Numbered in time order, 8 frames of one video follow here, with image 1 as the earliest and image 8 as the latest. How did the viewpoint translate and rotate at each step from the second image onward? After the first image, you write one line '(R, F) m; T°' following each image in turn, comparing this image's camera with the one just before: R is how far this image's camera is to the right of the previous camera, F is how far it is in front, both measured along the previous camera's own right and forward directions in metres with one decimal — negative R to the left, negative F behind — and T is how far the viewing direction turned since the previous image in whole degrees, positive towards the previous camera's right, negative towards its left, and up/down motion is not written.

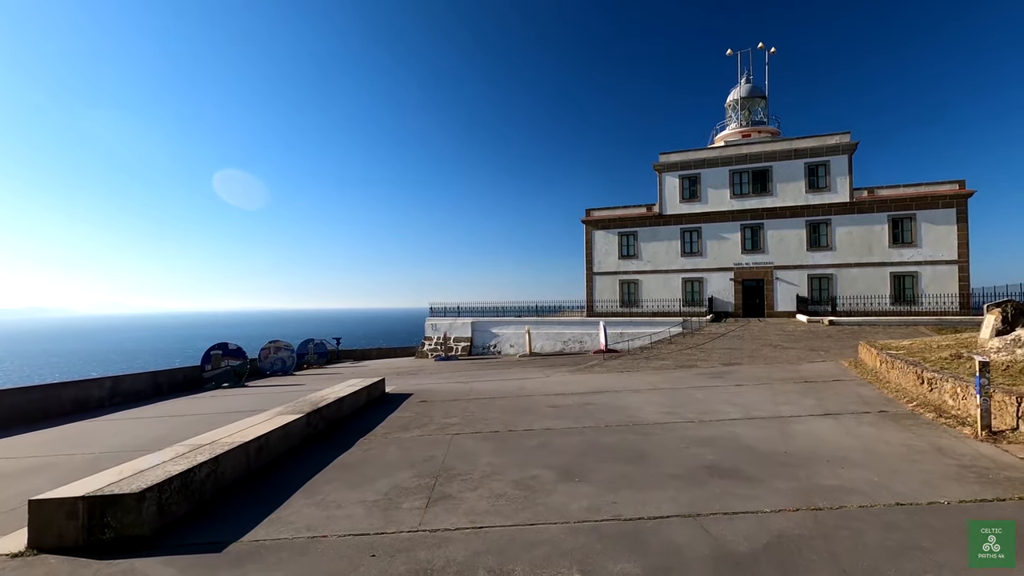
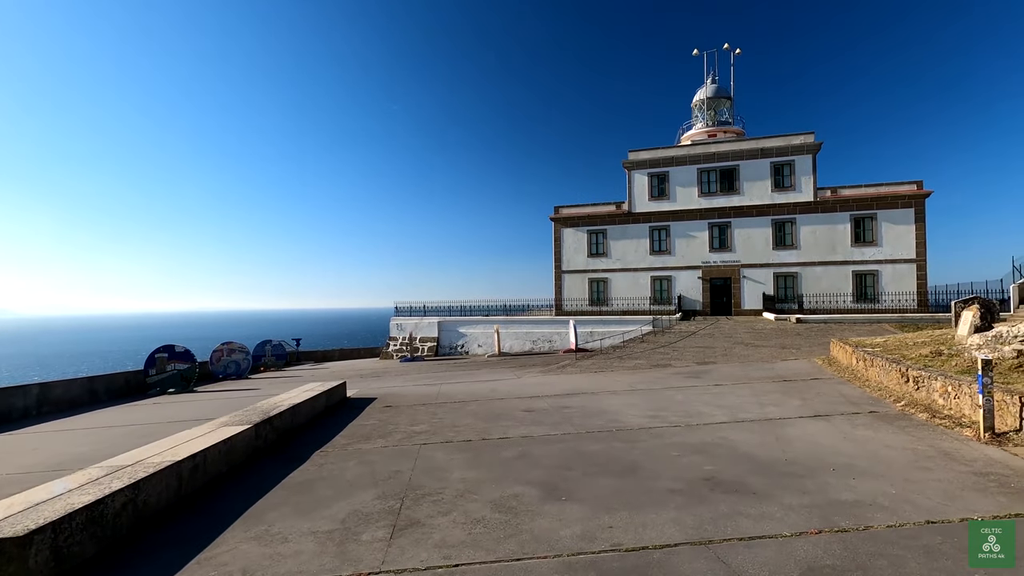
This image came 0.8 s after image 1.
(-0.1, +0.6) m; +4°
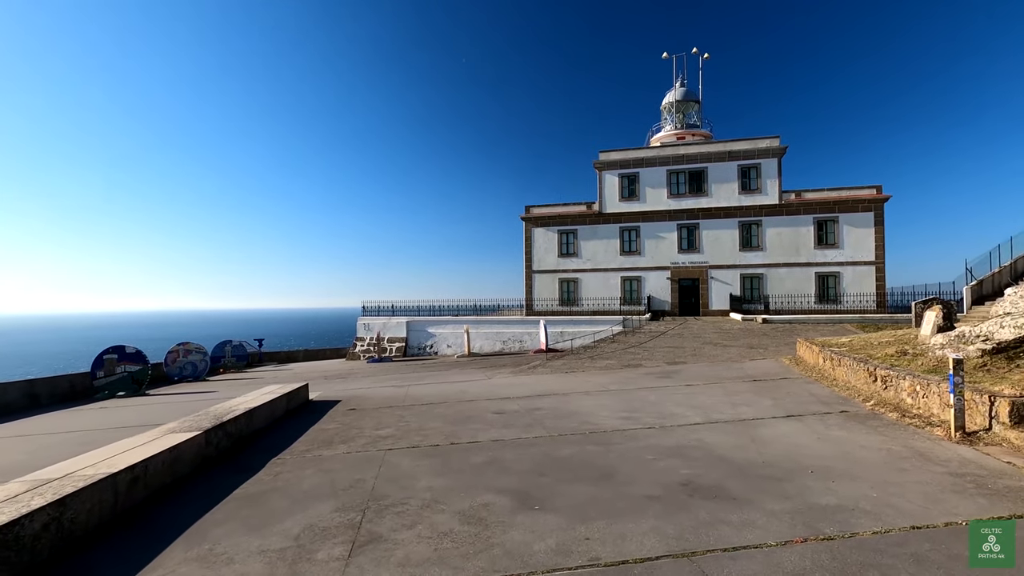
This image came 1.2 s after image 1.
(0.0, +0.2) m; +3°
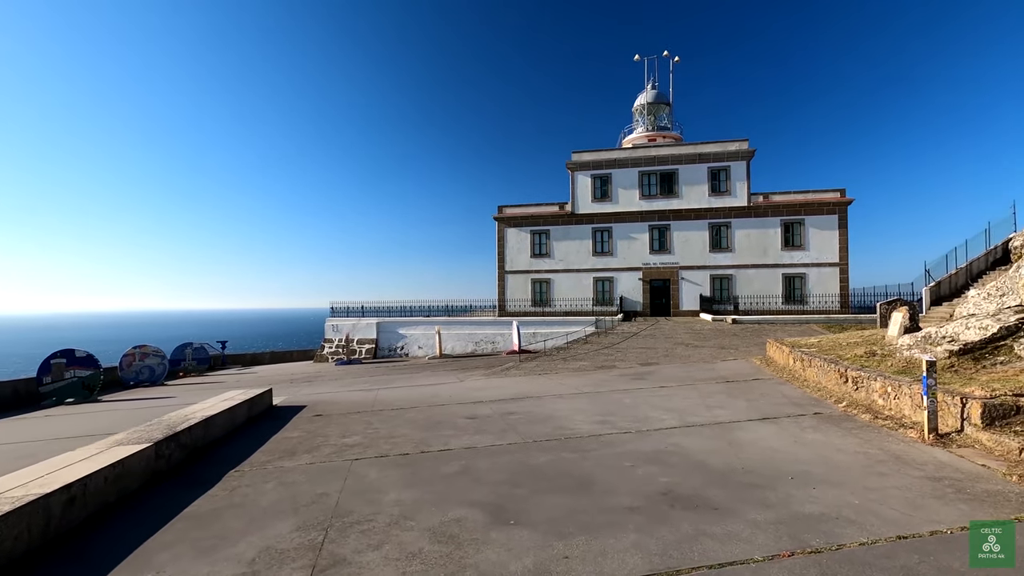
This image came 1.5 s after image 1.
(0.0, +0.2) m; +3°
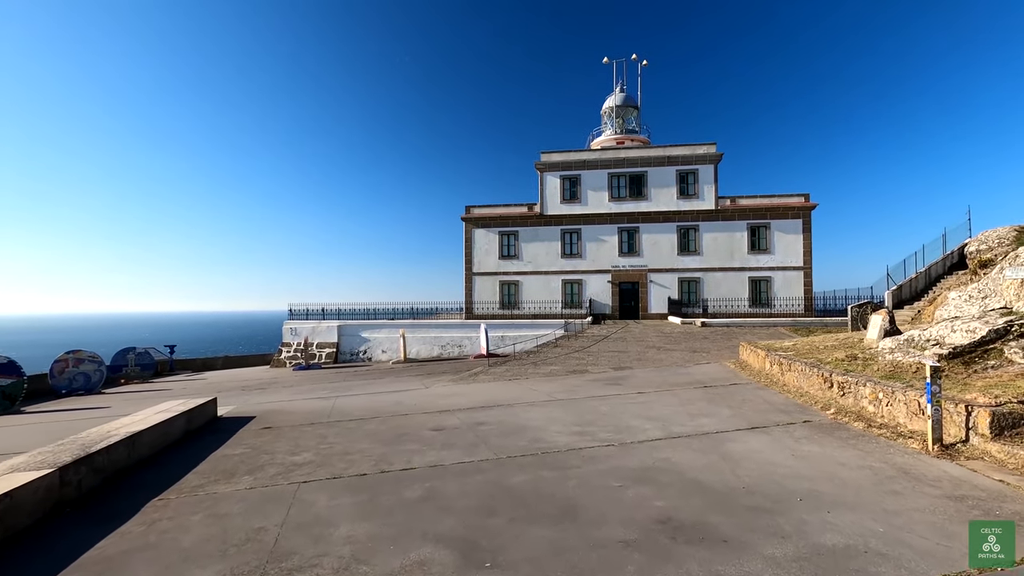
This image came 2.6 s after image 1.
(-0.1, +0.6) m; +4°
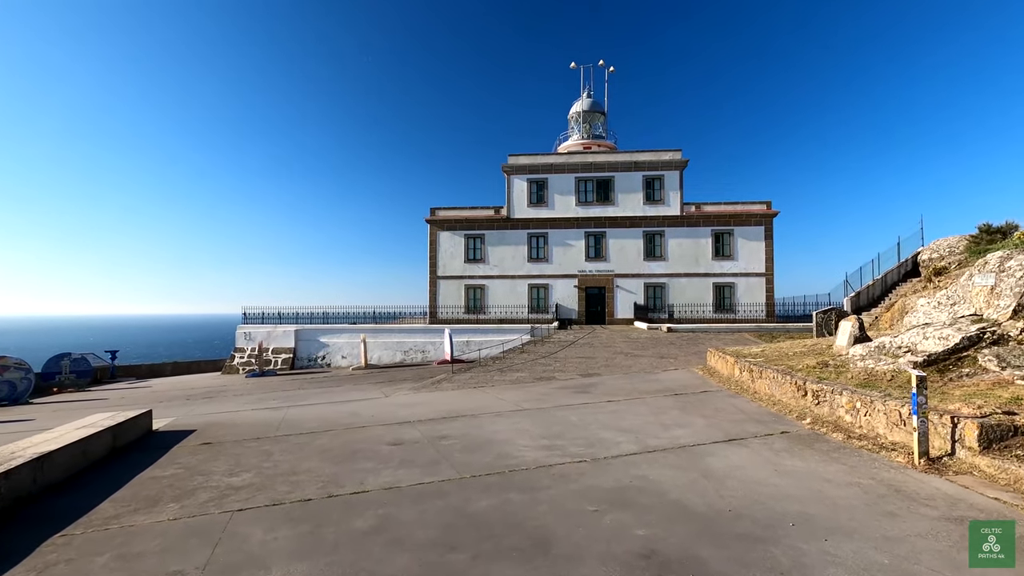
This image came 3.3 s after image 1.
(0.0, +0.4) m; +4°
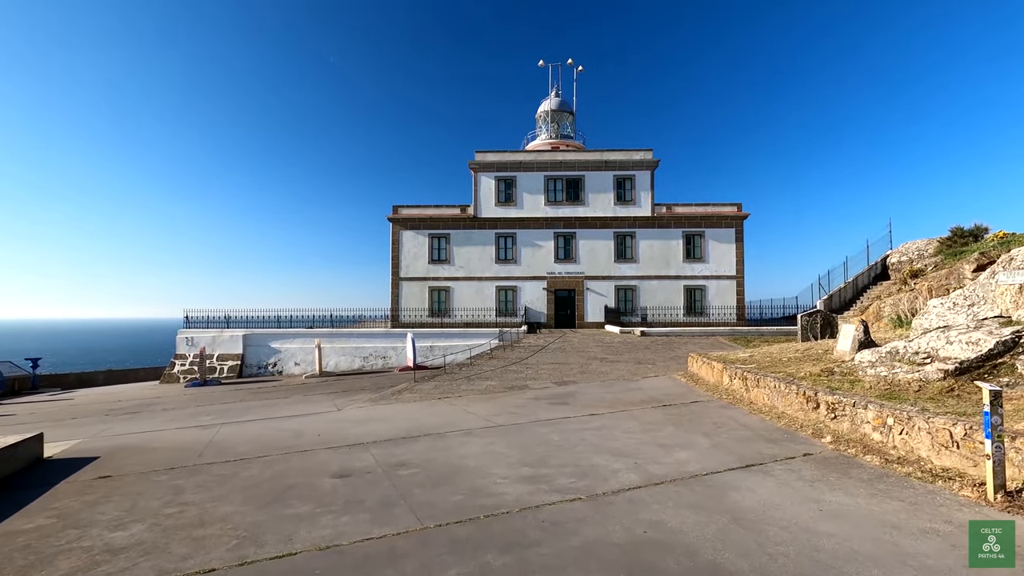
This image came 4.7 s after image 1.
(-0.1, +1.1) m; +4°
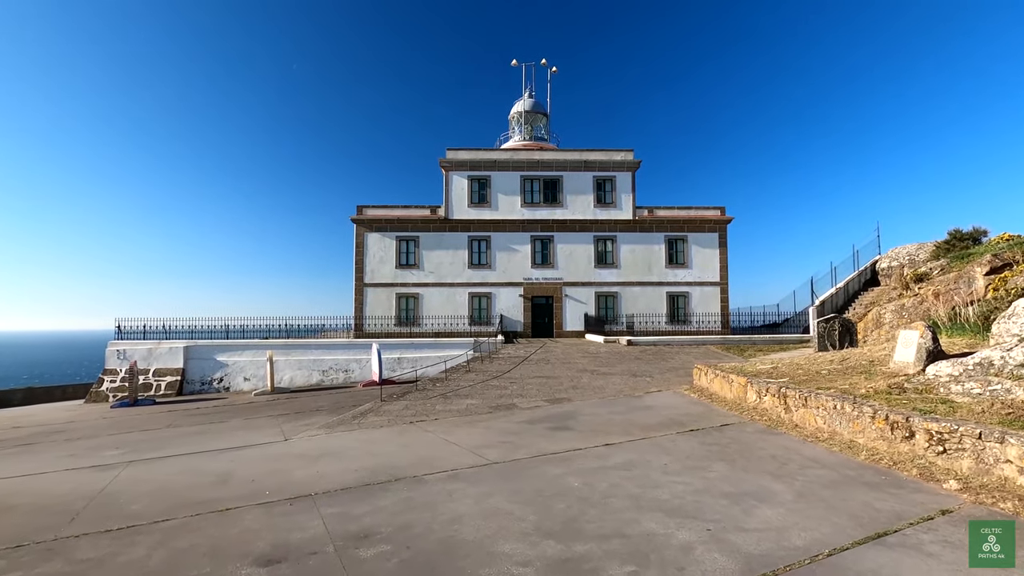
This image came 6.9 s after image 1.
(-0.3, +1.7) m; +4°
